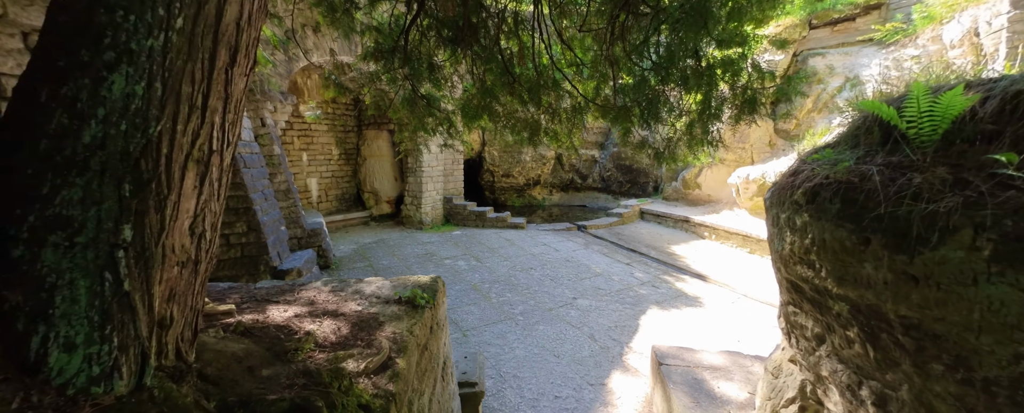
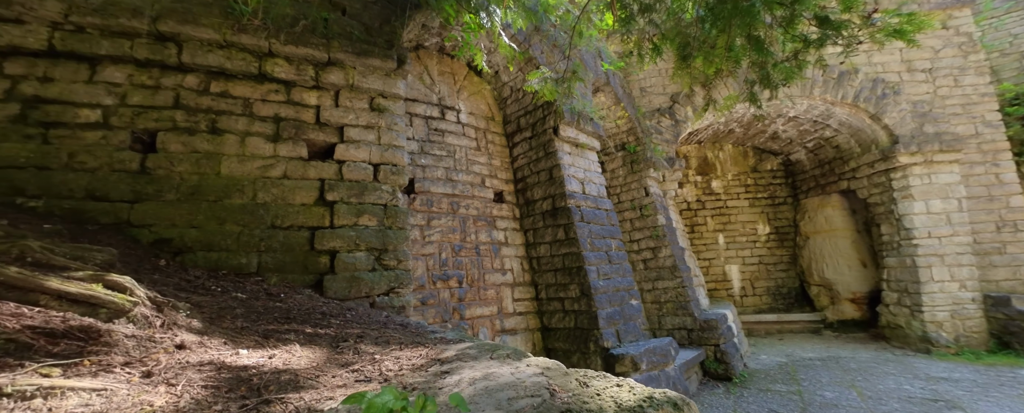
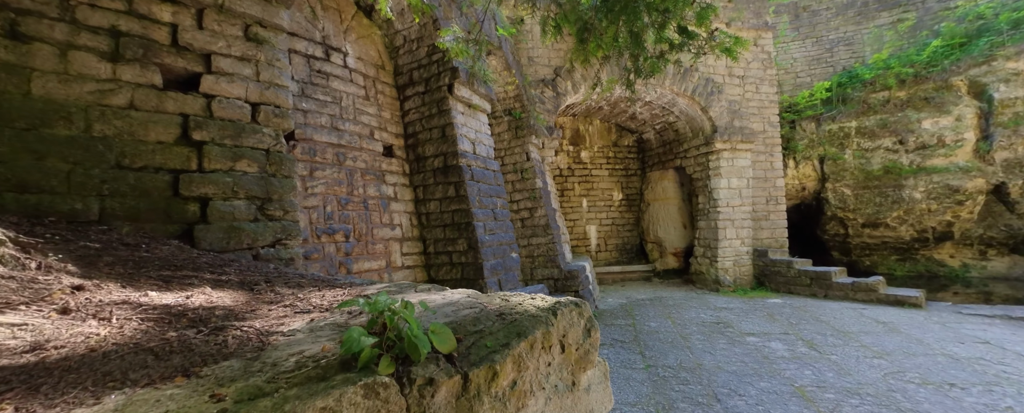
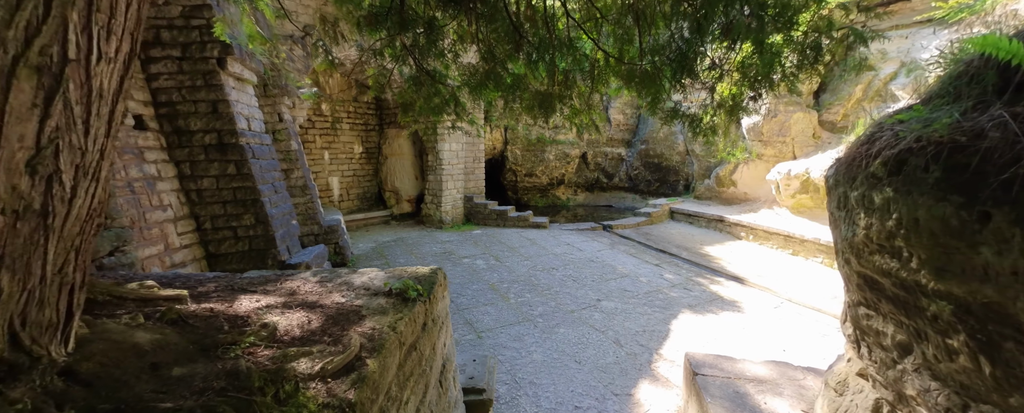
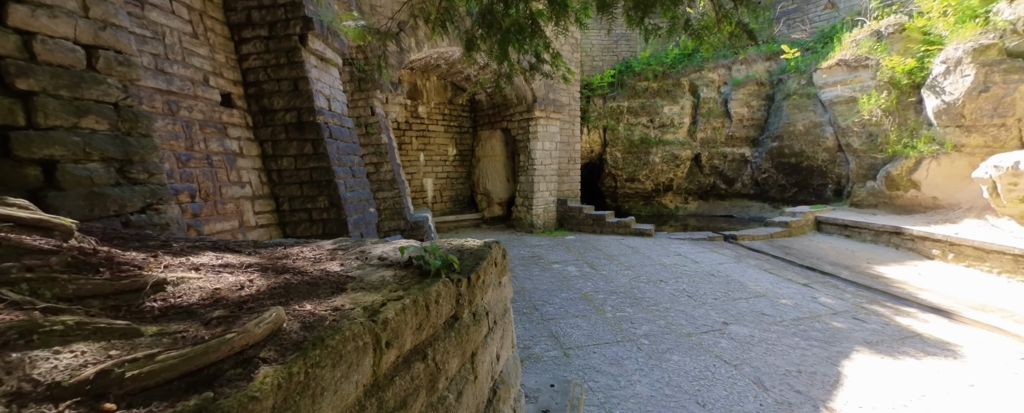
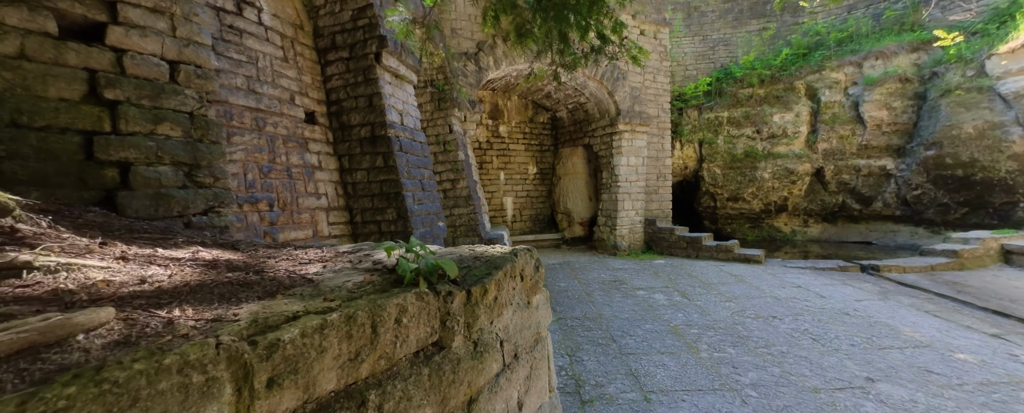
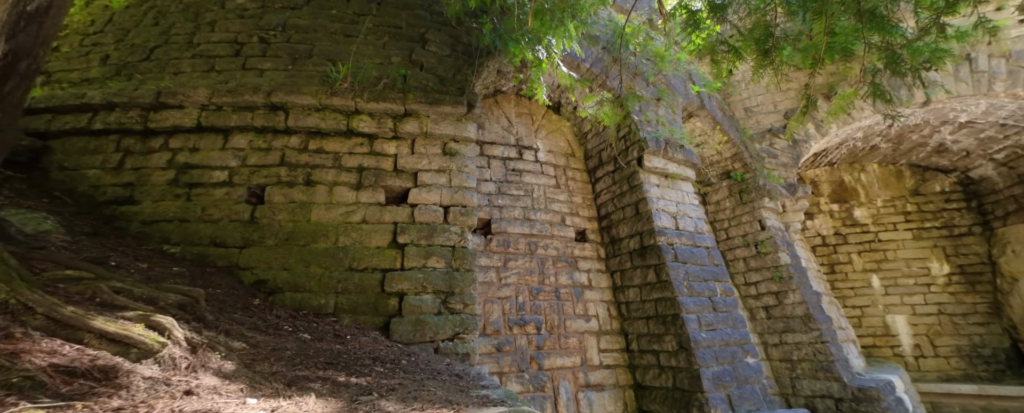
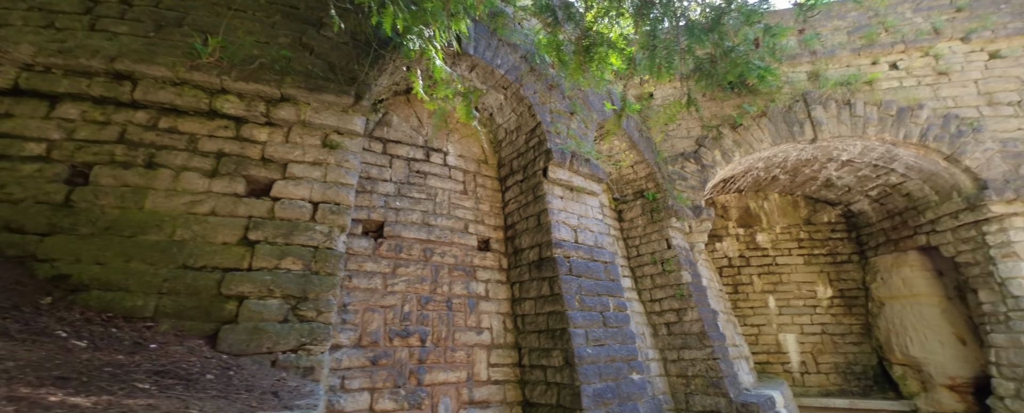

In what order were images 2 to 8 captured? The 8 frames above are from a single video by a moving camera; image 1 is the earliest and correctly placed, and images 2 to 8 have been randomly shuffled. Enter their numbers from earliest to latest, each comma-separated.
4, 5, 6, 3, 2, 7, 8
